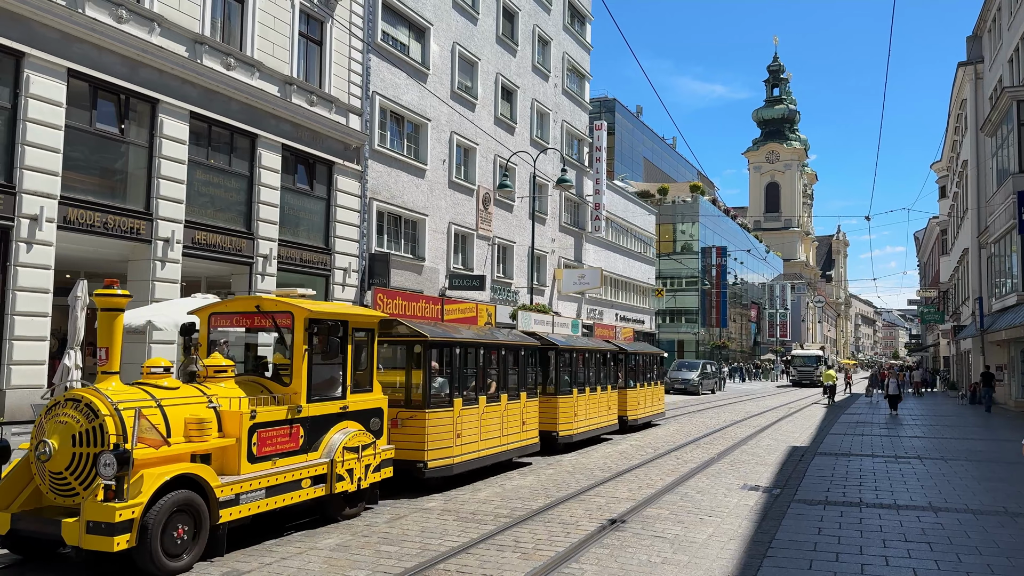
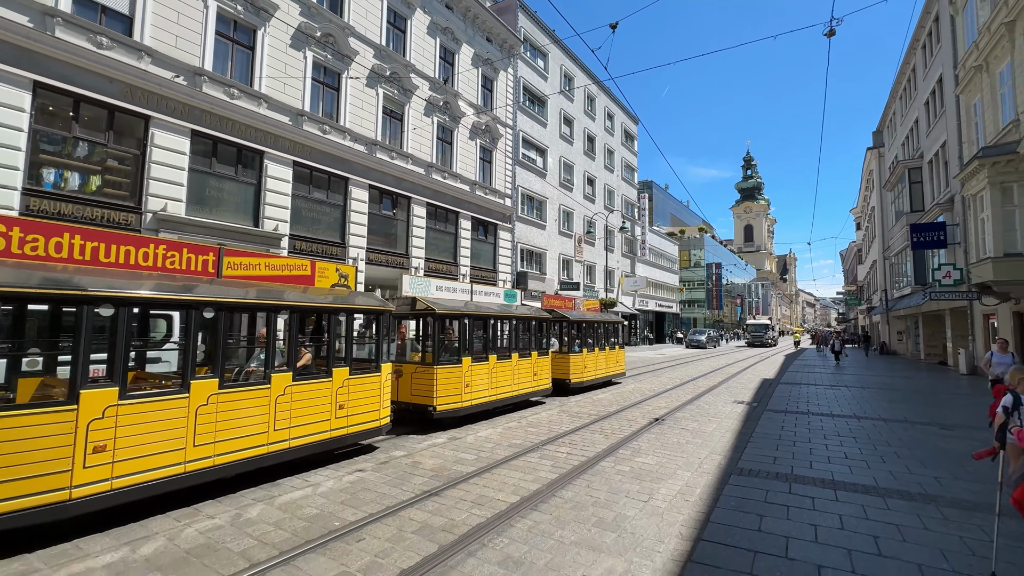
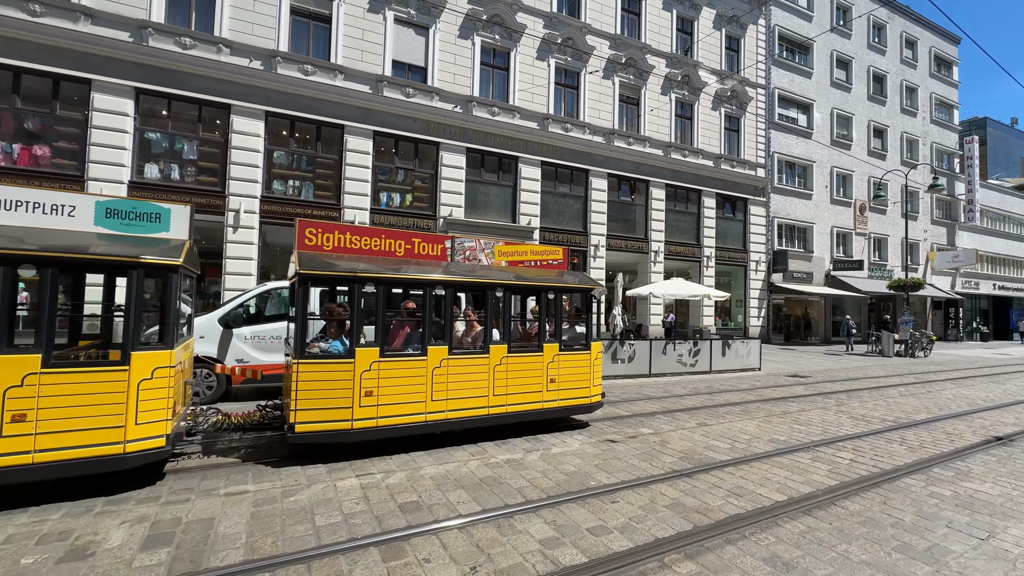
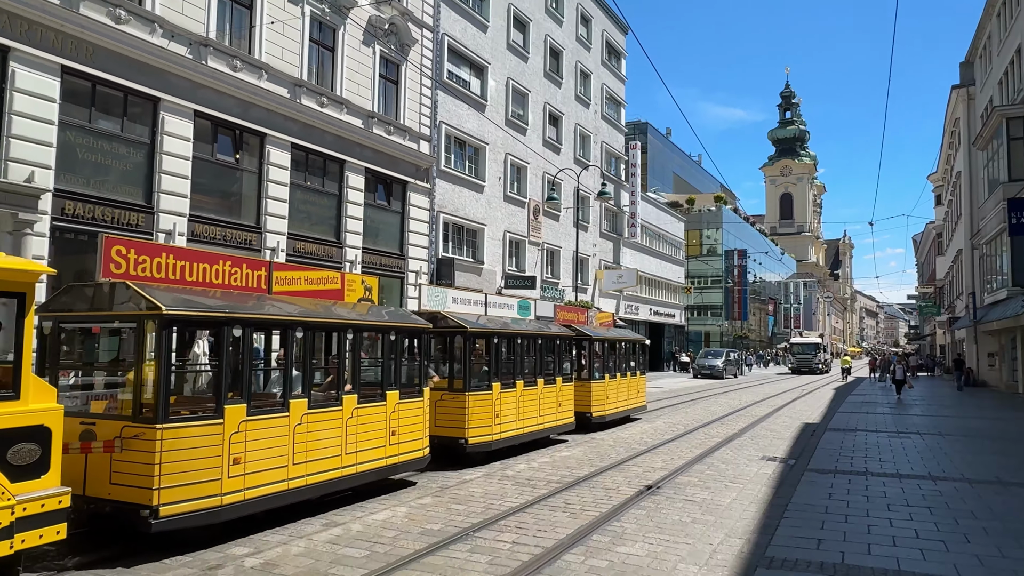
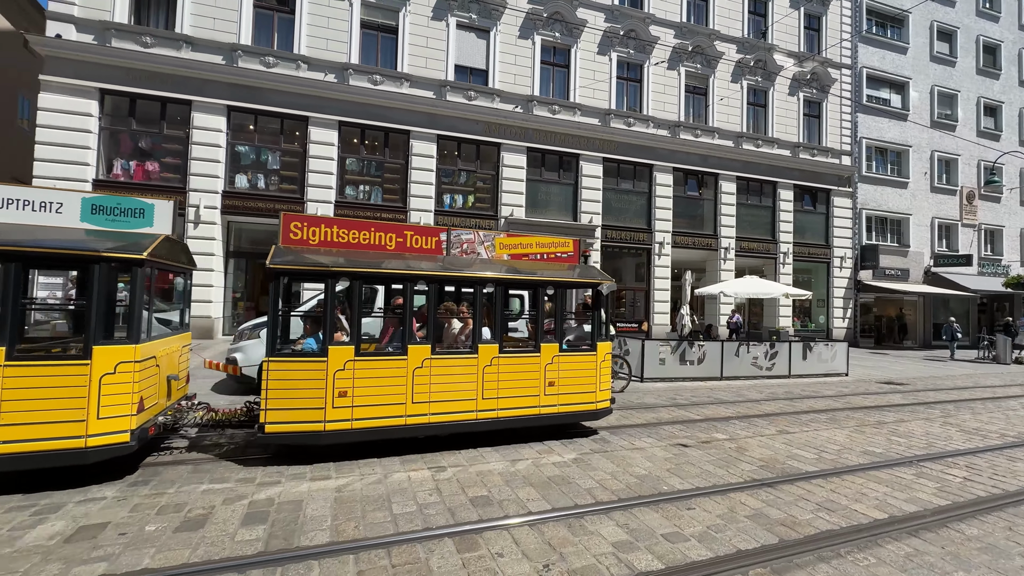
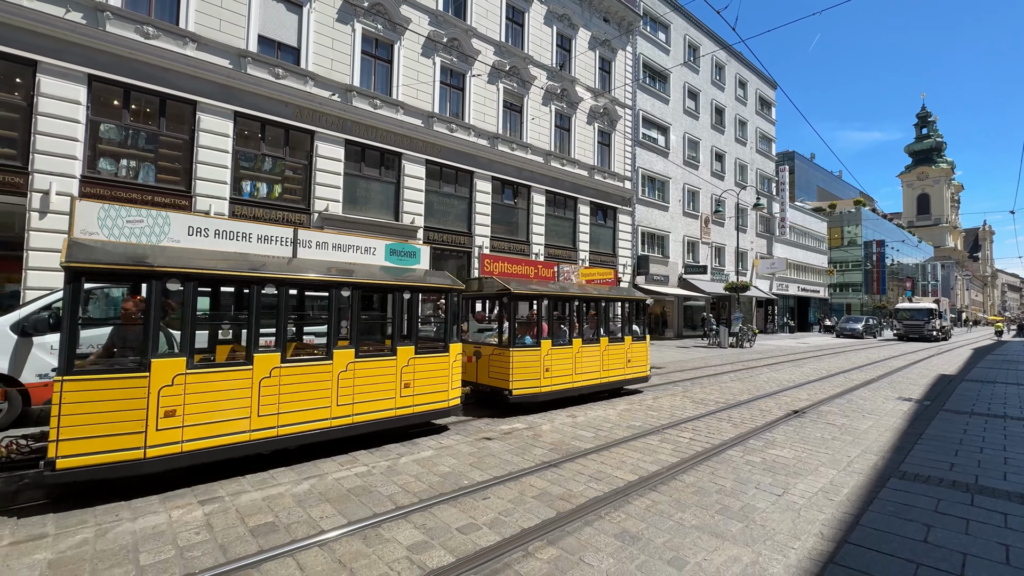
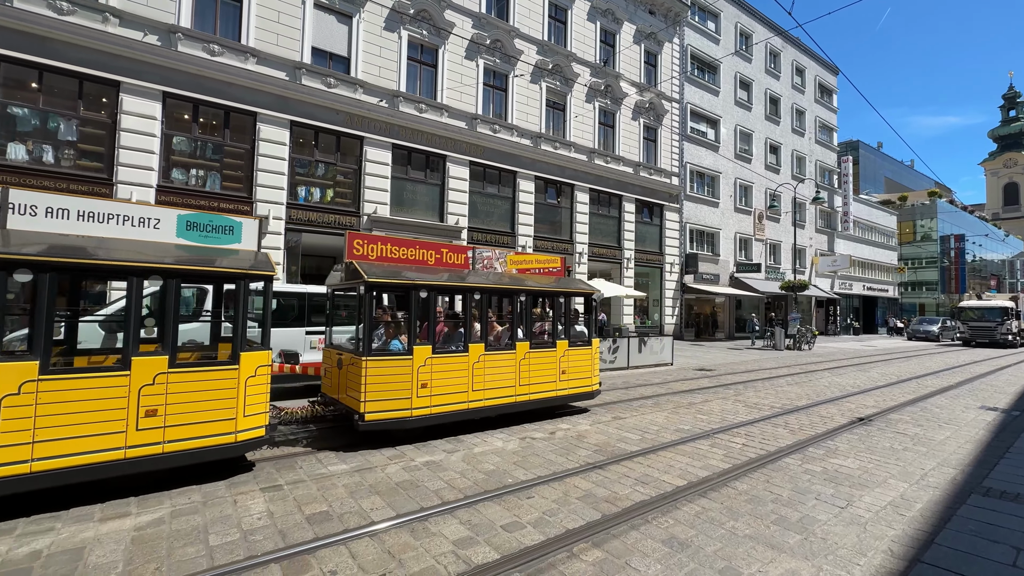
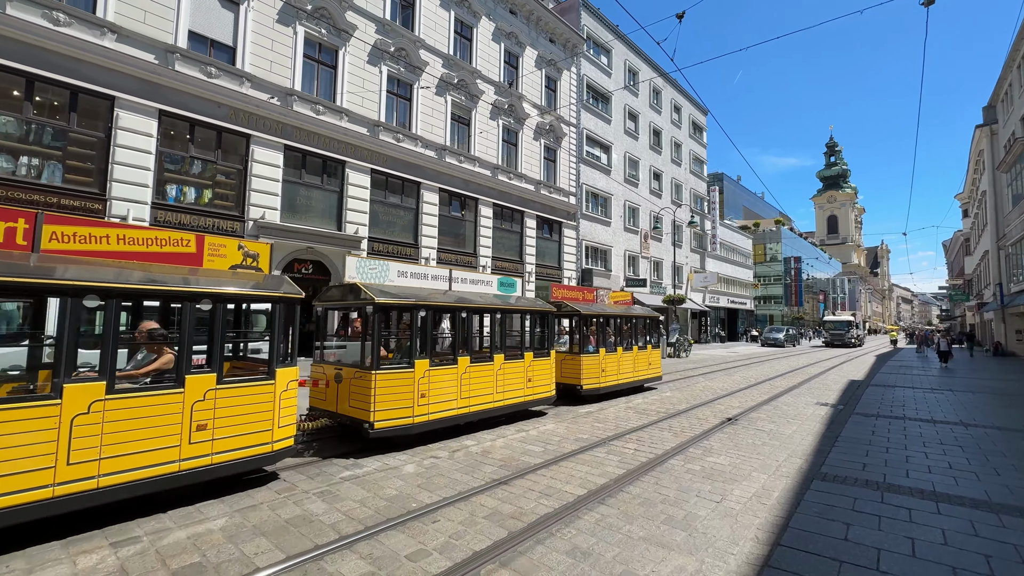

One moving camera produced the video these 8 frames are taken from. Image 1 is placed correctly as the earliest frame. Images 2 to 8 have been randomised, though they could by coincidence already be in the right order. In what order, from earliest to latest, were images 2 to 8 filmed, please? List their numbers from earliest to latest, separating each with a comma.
4, 2, 8, 6, 7, 3, 5
